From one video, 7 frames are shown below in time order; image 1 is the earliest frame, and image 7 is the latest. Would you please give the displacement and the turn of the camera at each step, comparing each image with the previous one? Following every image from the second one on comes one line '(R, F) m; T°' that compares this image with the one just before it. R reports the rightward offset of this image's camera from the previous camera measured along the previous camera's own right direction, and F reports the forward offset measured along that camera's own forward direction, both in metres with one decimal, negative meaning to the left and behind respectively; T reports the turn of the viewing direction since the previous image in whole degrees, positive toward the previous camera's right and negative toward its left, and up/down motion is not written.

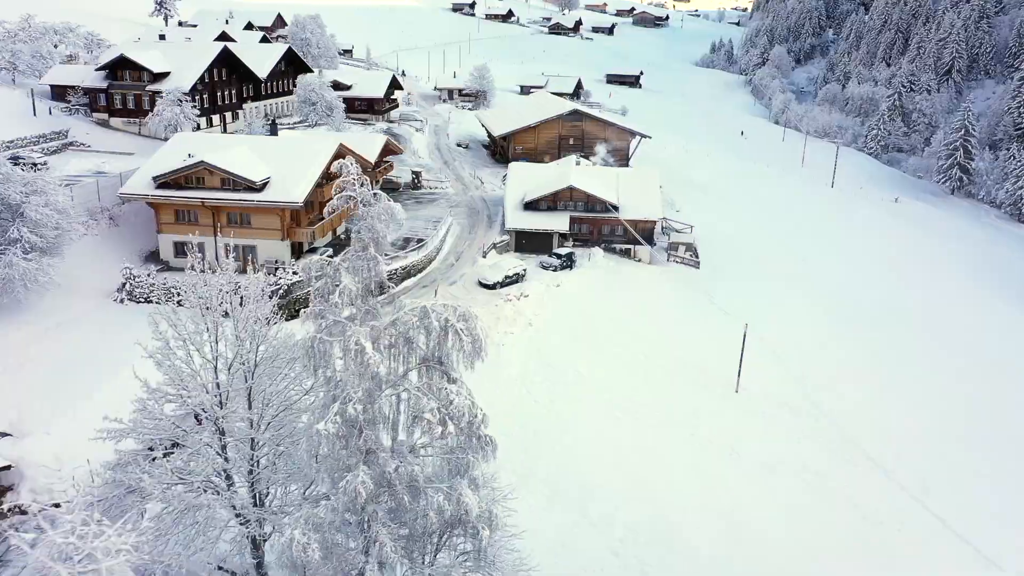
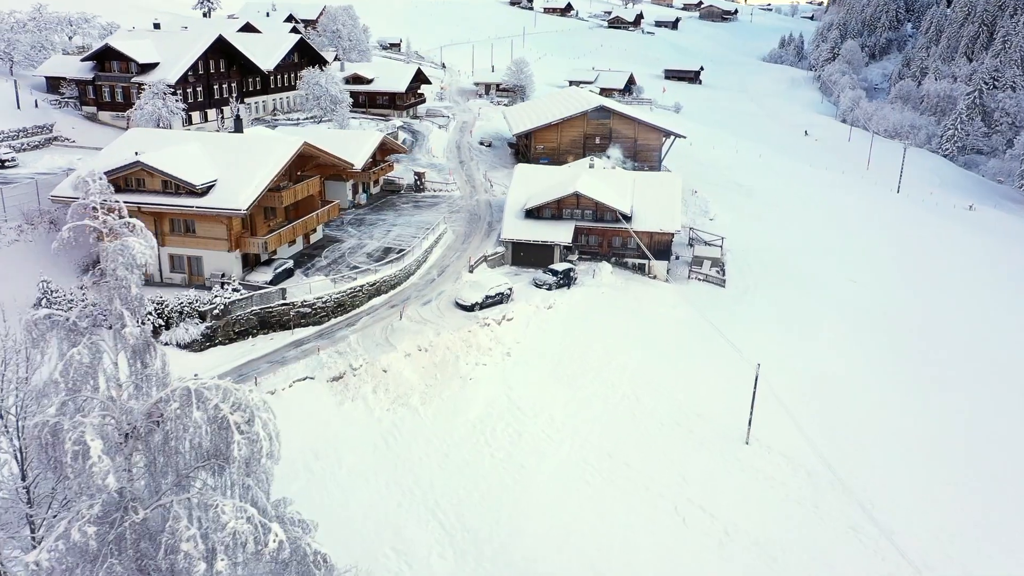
(+3.6, +5.4) m; -4°
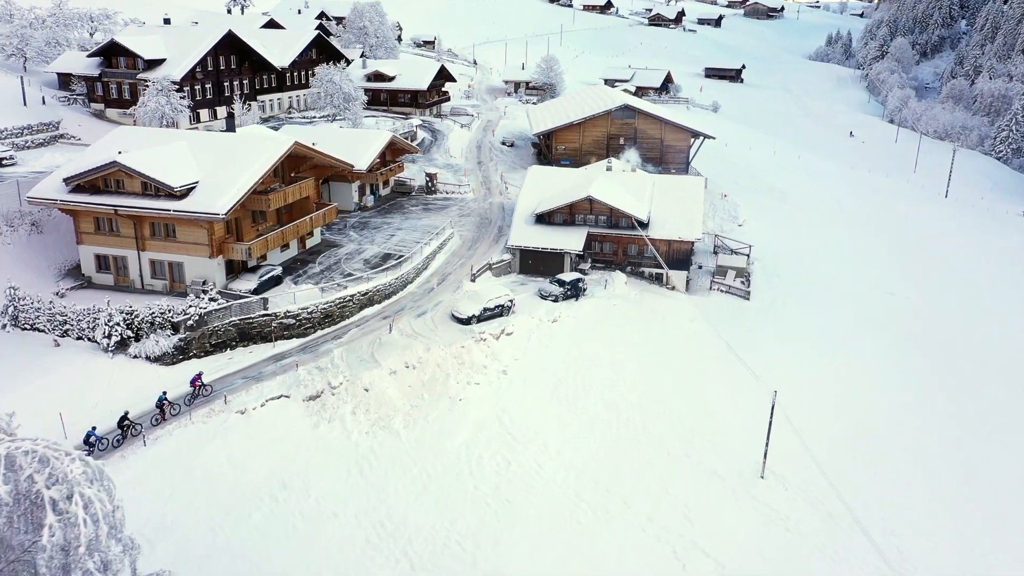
(+1.6, +2.5) m; -3°
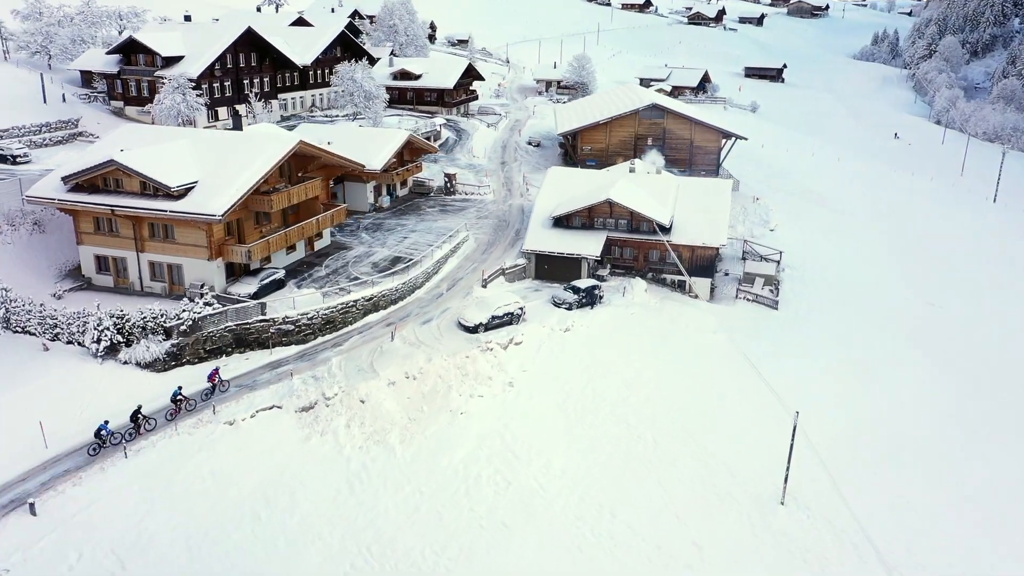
(+1.1, +1.6) m; -3°
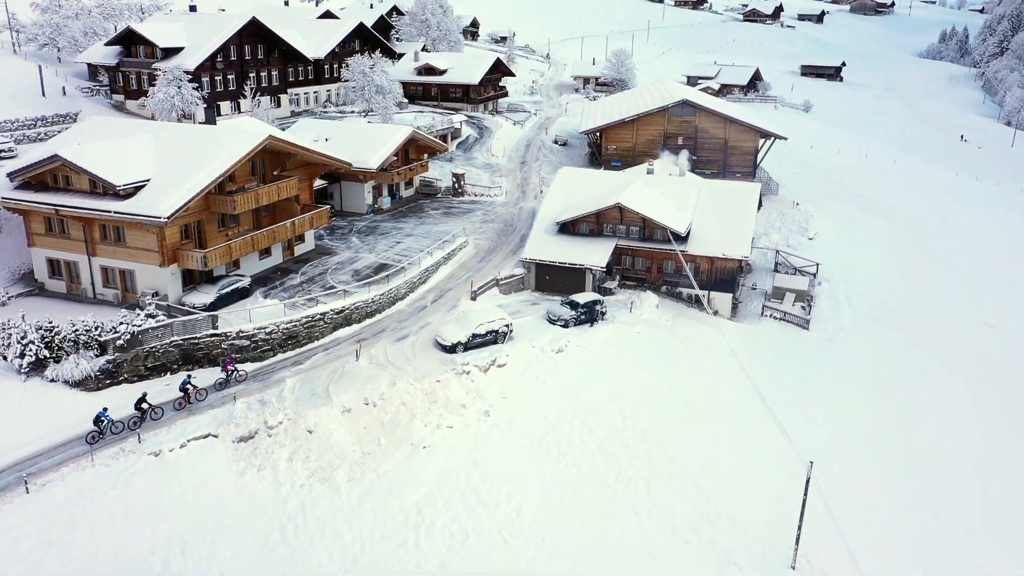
(+2.4, +3.7) m; -4°
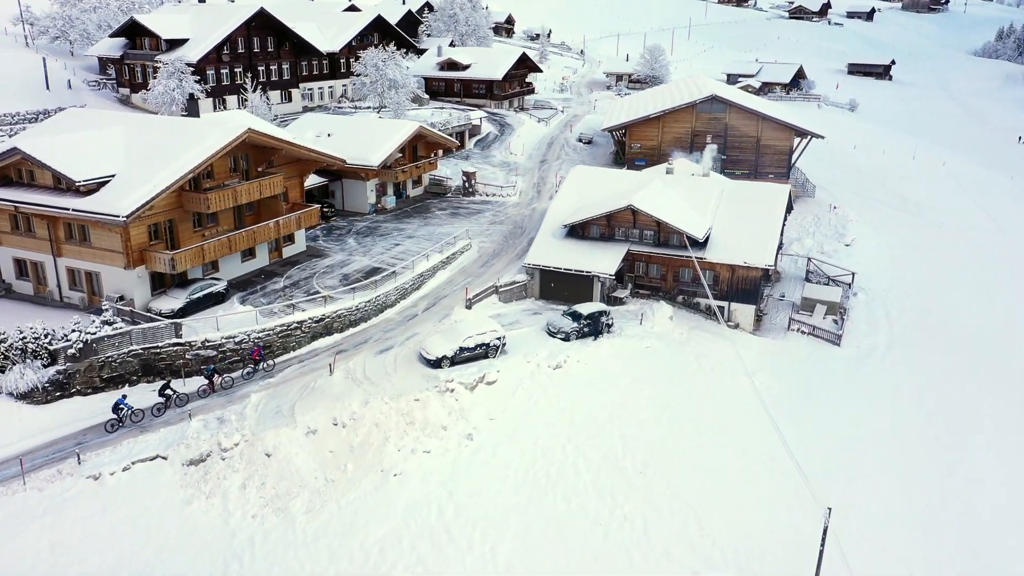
(+1.5, +2.7) m; -3°
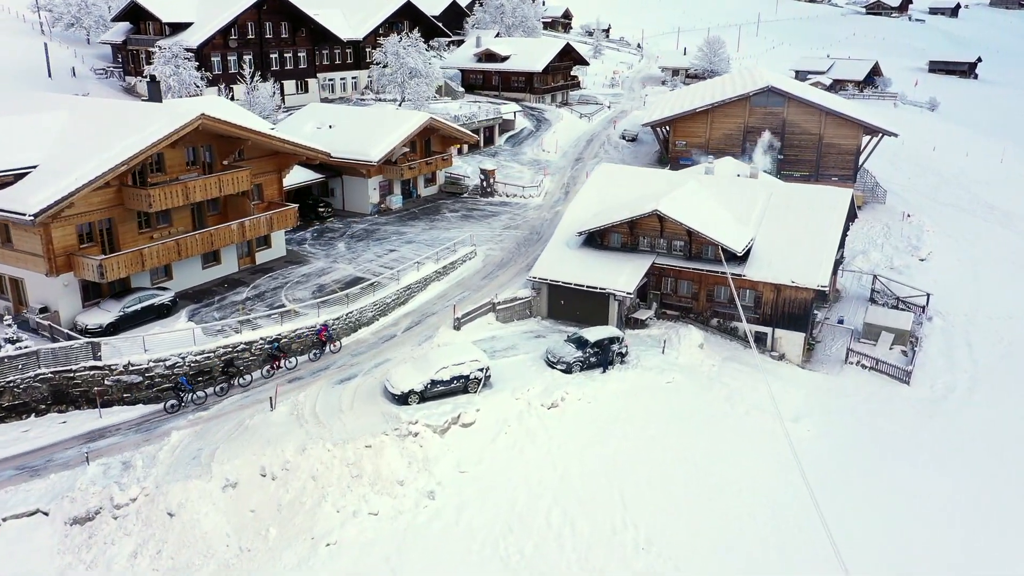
(+2.0, +4.8) m; -4°
